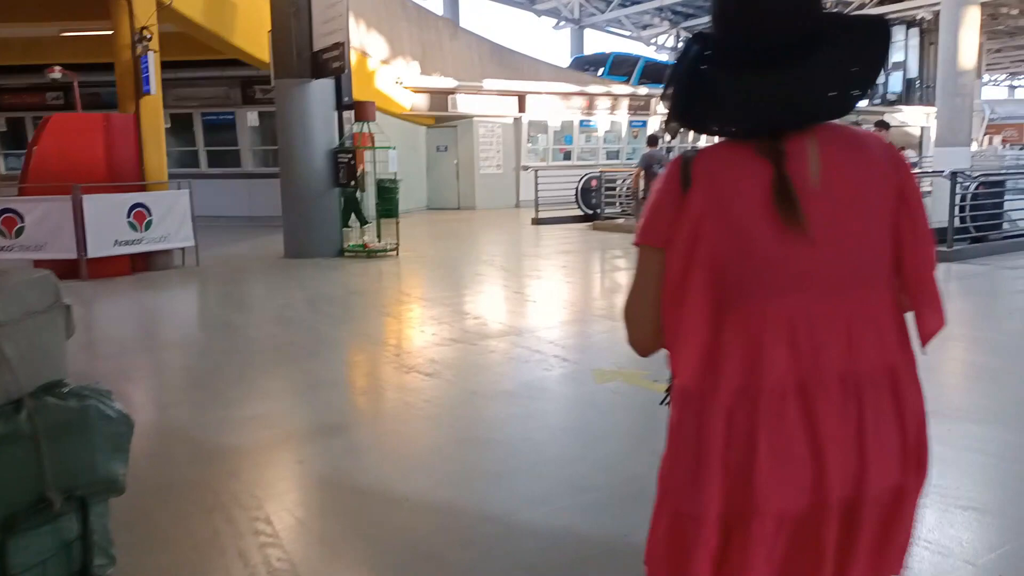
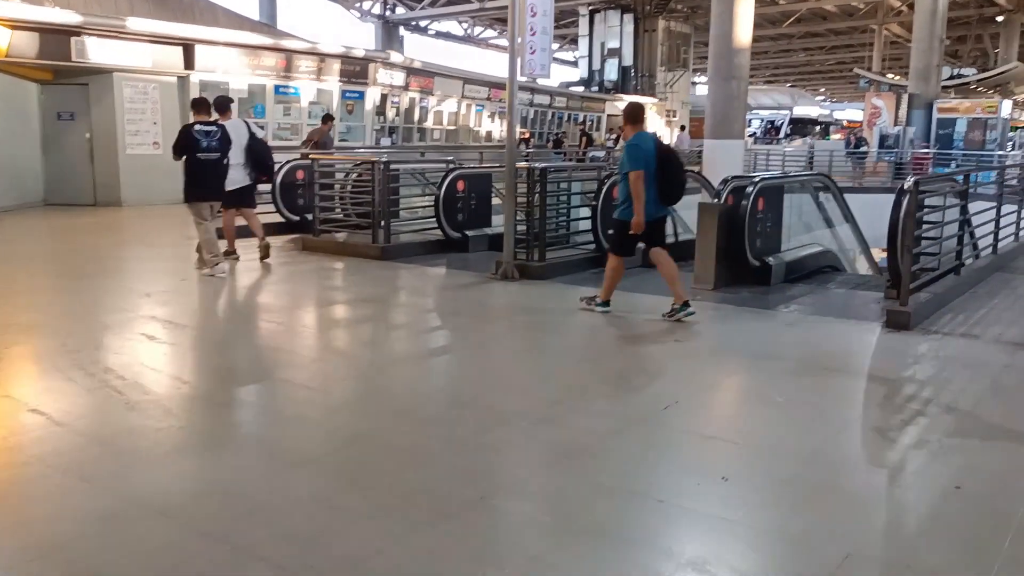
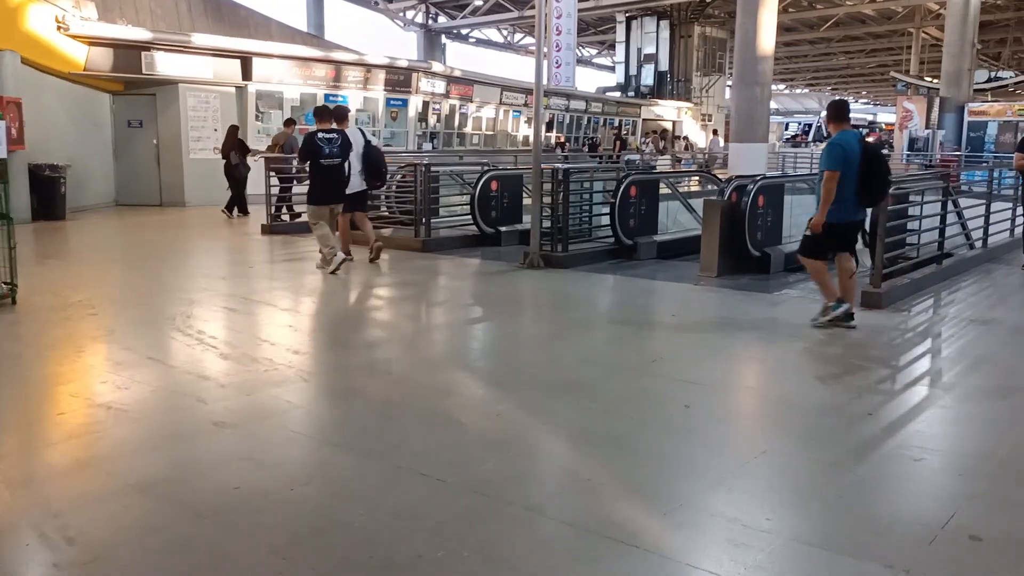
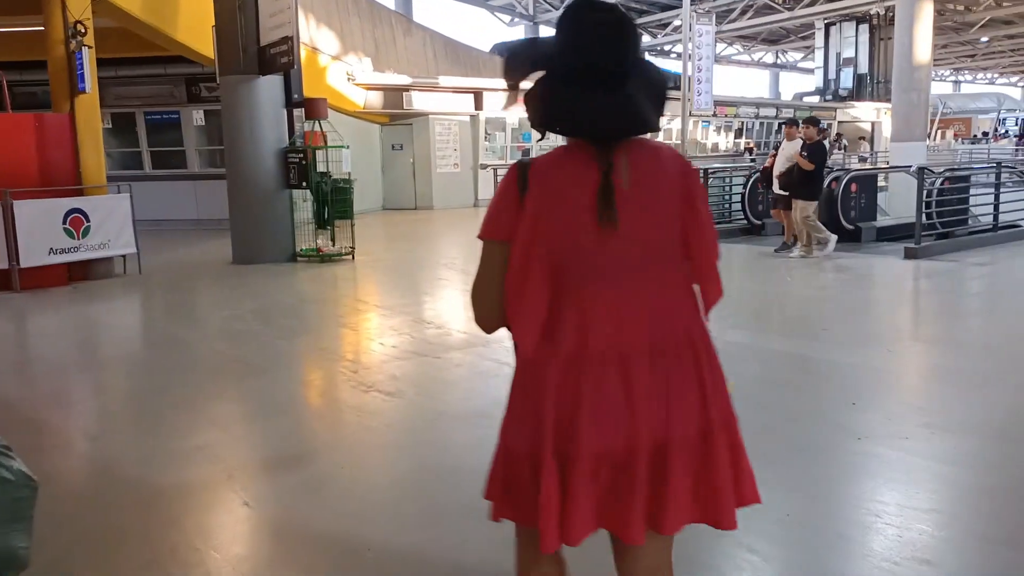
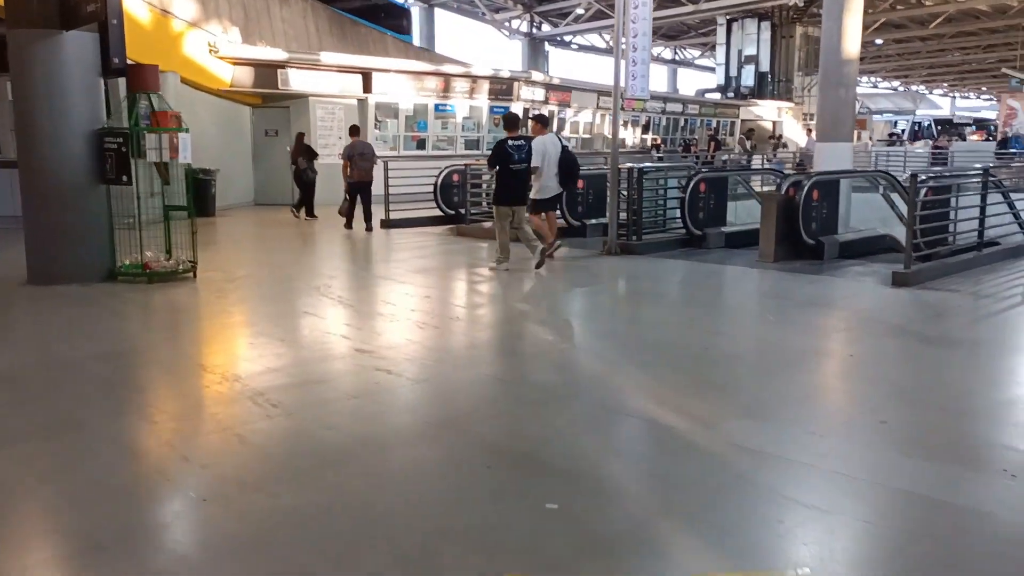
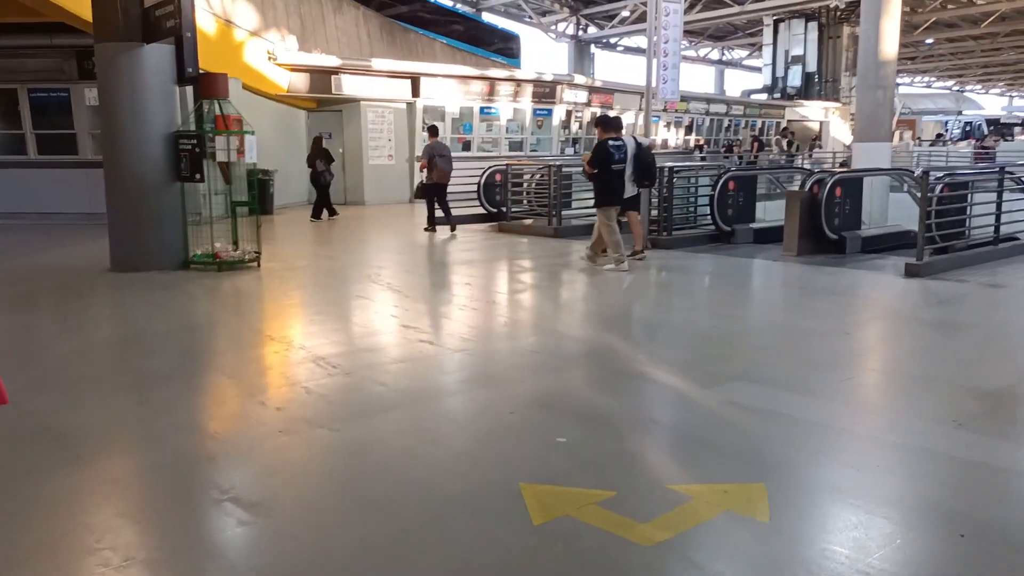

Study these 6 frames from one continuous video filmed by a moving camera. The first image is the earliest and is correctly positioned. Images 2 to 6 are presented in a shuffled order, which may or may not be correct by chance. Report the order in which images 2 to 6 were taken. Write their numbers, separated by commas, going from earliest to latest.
4, 6, 5, 3, 2
